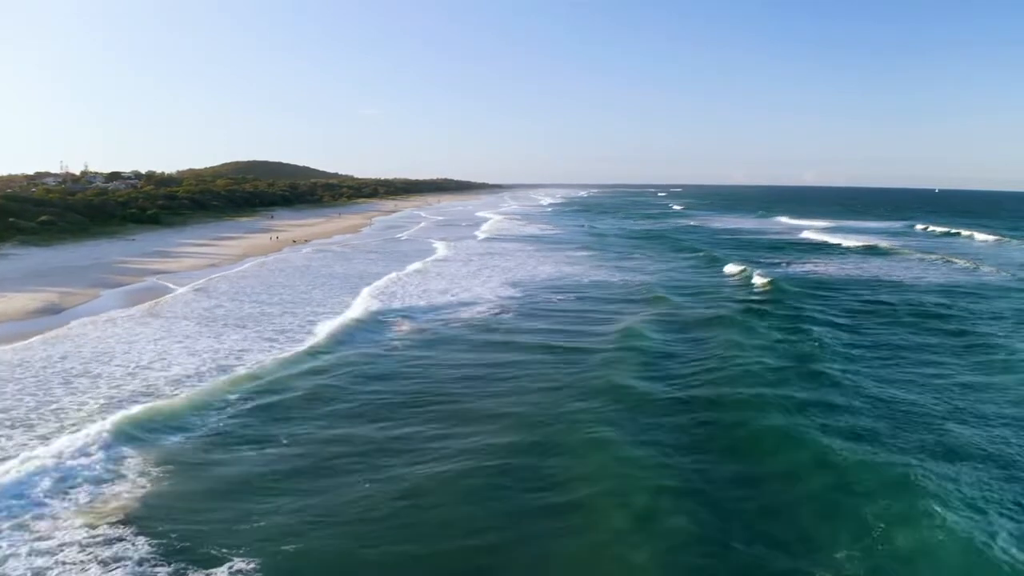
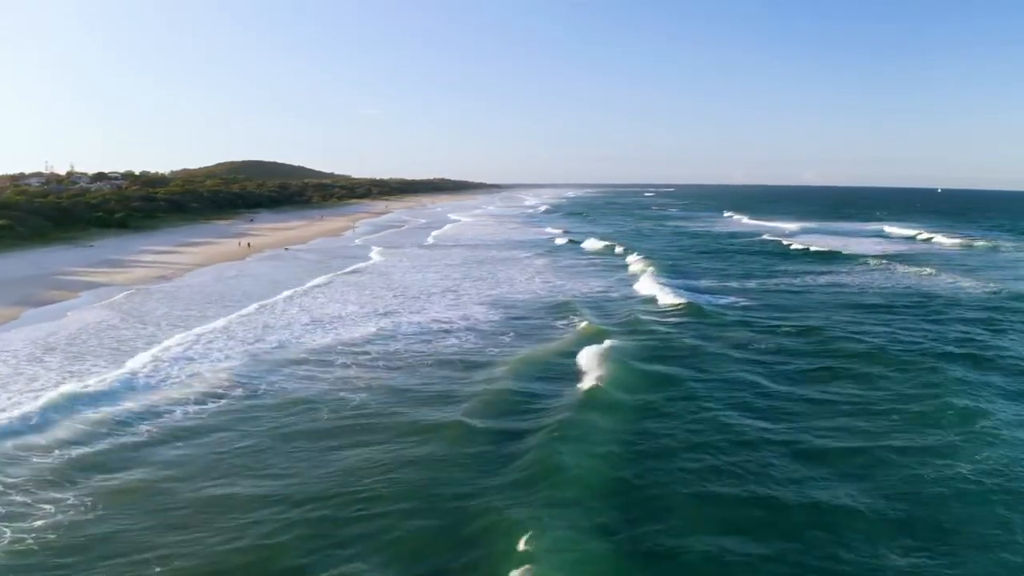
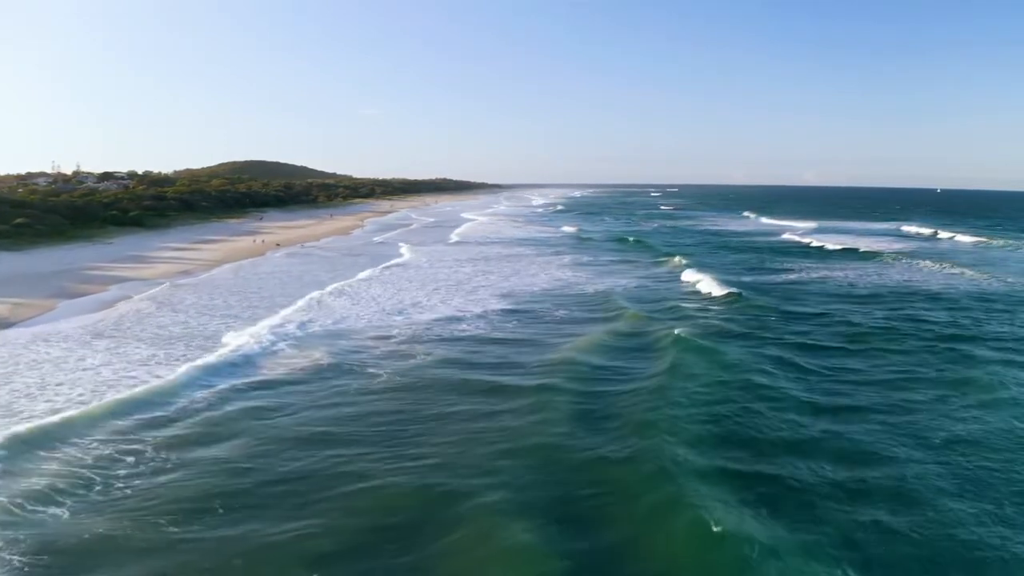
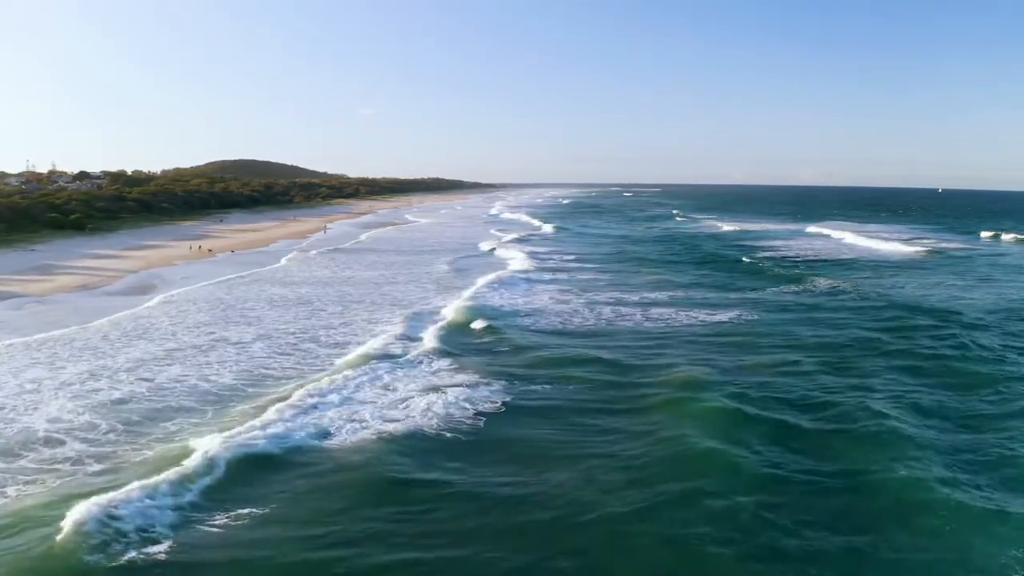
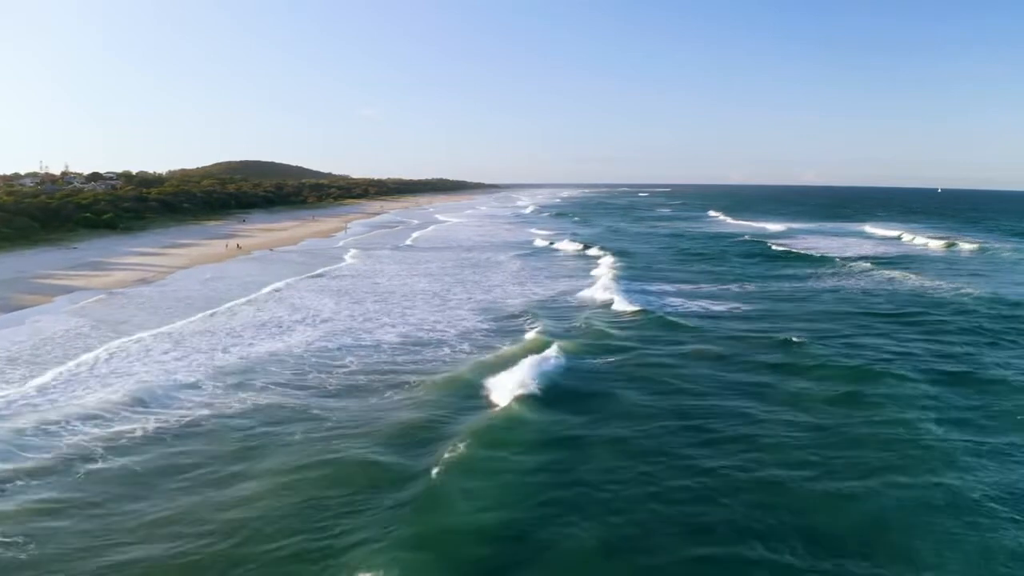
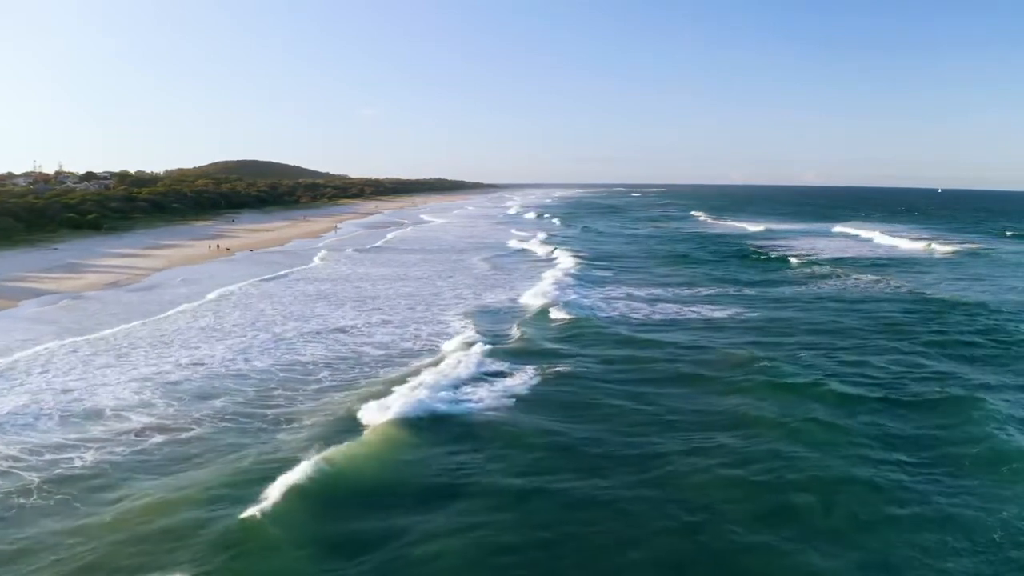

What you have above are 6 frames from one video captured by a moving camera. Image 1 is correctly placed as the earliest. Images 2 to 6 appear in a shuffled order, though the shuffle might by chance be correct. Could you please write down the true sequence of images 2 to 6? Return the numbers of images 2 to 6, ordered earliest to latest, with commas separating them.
3, 2, 5, 6, 4
